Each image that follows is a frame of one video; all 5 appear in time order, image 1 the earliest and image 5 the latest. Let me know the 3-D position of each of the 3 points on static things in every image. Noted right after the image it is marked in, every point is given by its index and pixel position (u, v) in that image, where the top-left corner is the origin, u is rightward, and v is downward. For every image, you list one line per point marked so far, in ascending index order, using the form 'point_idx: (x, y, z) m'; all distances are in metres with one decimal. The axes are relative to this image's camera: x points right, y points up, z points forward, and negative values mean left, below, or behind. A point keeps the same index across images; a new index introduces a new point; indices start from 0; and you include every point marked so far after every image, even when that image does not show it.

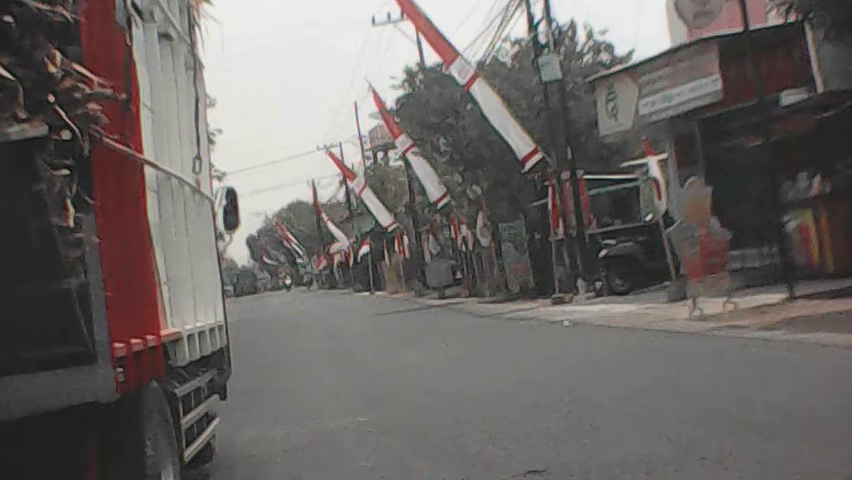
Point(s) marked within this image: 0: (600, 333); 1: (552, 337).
0: (+2.5, -1.3, +14.1) m
1: (+1.9, -1.4, +14.3) m
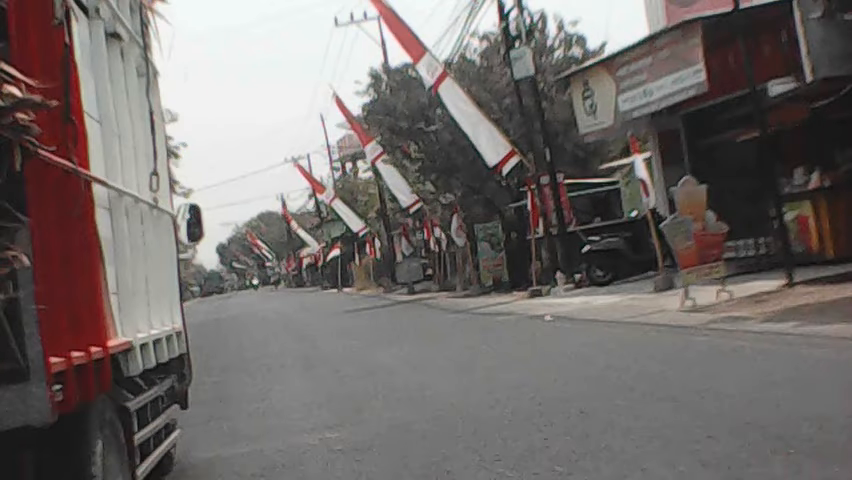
0: (+2.1, -1.2, +13.5) m
1: (+1.5, -1.3, +13.6) m
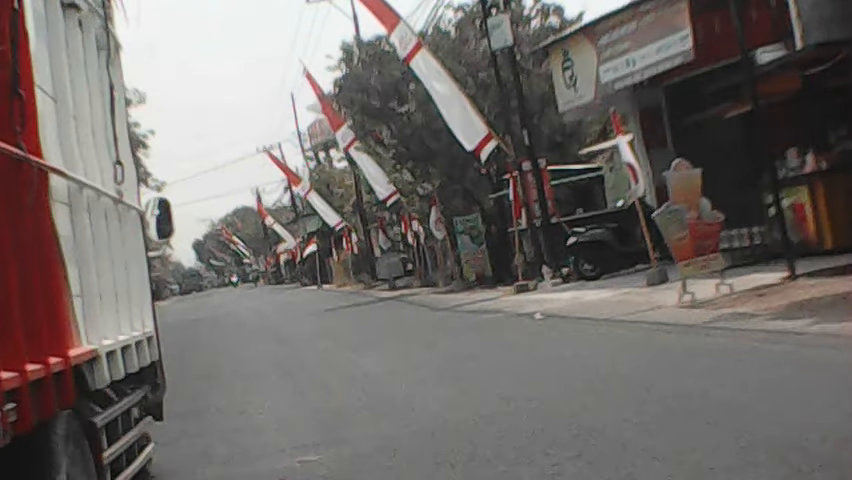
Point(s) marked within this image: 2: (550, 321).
0: (+1.9, -1.1, +13.0) m
1: (+1.3, -1.2, +13.1) m
2: (+1.7, -1.1, +14.2) m
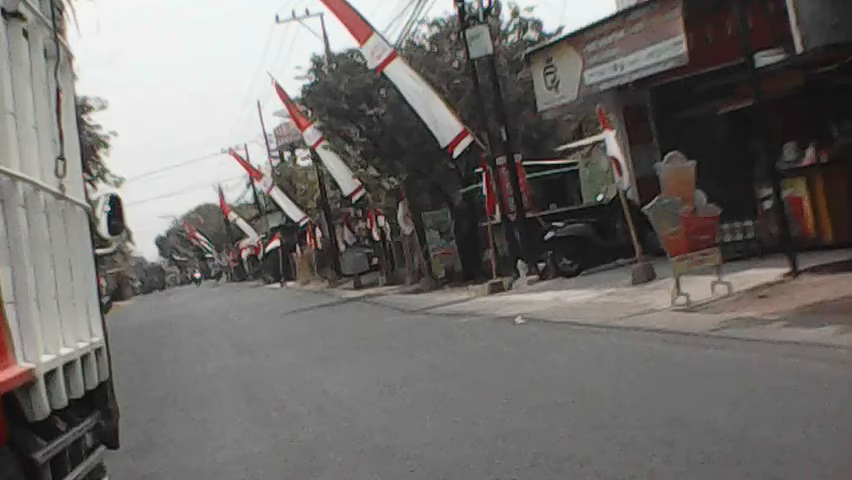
0: (+1.6, -1.1, +12.4) m
1: (+1.0, -1.2, +12.4) m
2: (+1.3, -1.1, +13.5) m
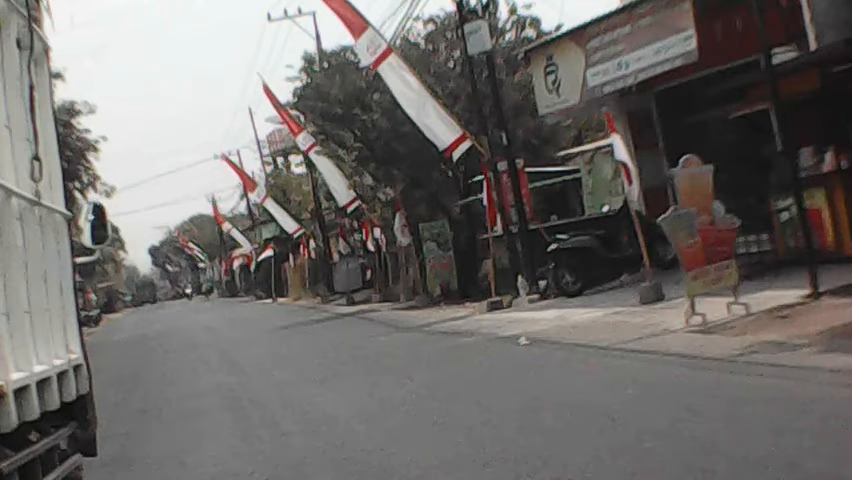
0: (+1.6, -1.3, +11.9) m
1: (+0.9, -1.4, +12.0) m
2: (+1.3, -1.3, +13.1) m
